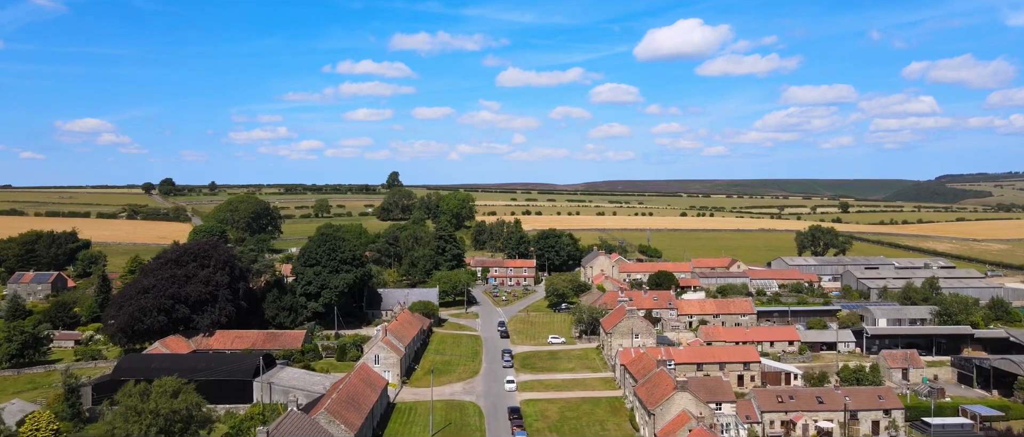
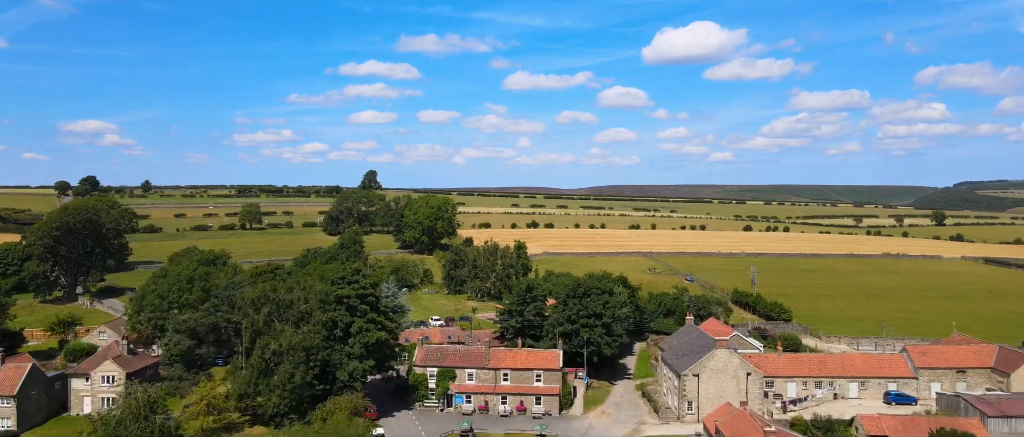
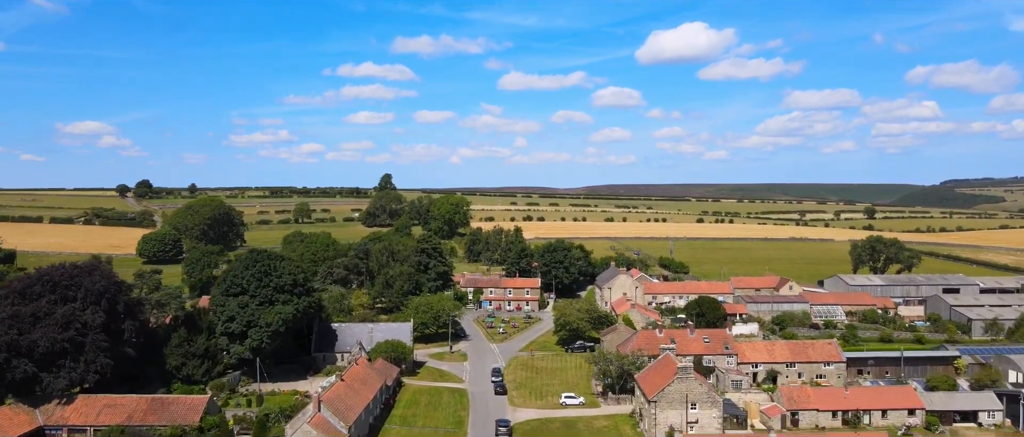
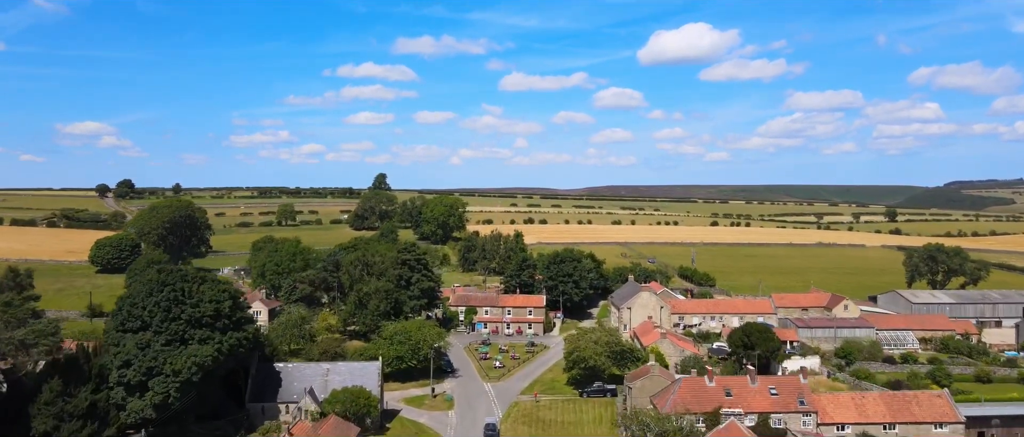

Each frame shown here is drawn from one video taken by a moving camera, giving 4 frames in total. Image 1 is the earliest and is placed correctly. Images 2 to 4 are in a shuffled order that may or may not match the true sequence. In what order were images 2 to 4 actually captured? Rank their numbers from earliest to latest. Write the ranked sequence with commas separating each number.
3, 4, 2
